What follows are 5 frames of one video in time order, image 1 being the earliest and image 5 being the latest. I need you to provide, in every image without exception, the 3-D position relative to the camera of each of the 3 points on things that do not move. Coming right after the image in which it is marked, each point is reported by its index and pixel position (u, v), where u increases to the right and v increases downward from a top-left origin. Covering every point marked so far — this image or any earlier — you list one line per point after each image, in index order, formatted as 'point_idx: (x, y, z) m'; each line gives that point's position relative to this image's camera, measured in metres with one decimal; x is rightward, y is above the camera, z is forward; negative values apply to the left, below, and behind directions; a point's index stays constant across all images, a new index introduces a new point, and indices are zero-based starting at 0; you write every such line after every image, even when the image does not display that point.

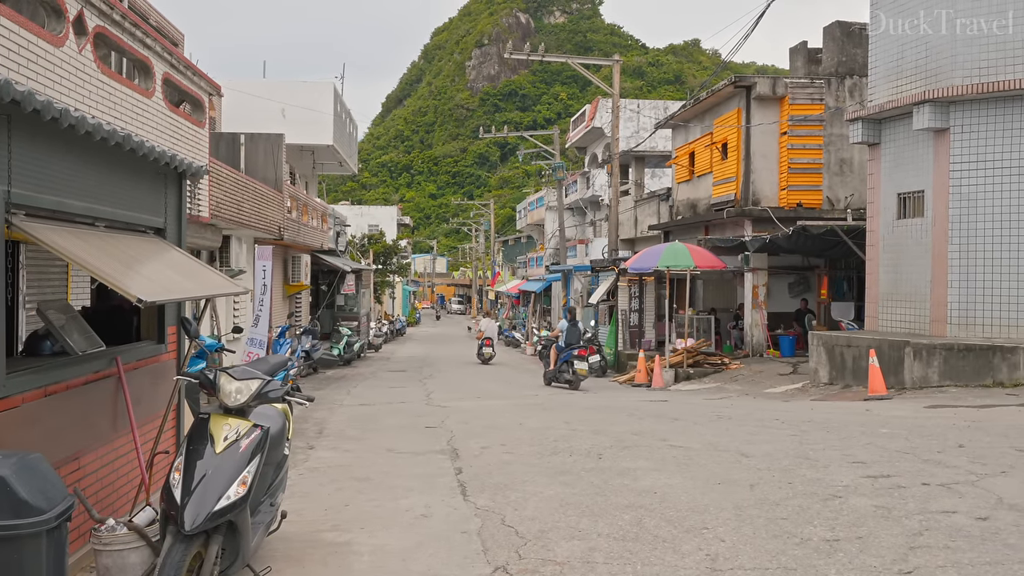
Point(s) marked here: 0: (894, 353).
0: (+3.9, -0.7, +11.7) m
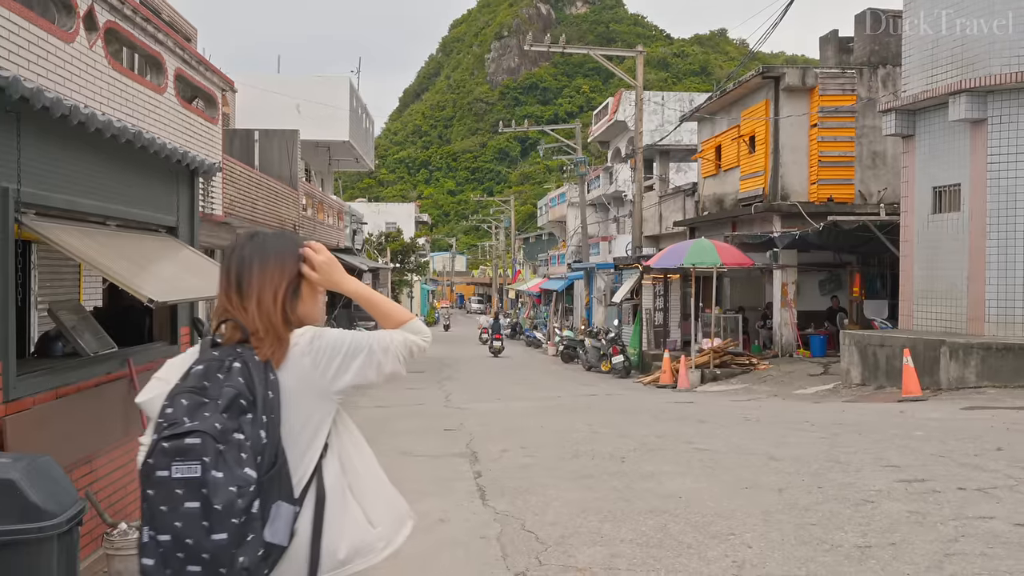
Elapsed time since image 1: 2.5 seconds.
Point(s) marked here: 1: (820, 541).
0: (+4.2, -0.7, +11.5) m
1: (+1.6, -1.3, +5.7) m
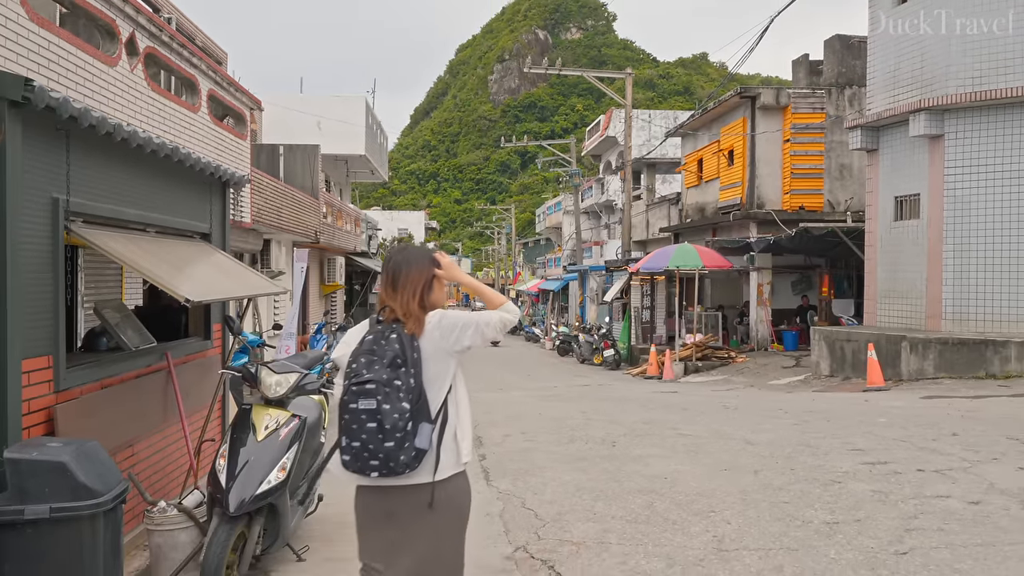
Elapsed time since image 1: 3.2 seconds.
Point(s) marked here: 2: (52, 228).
0: (+4.1, -0.6, +12.2) m
1: (+1.6, -1.3, +6.4) m
2: (-2.3, +0.3, +5.3) m
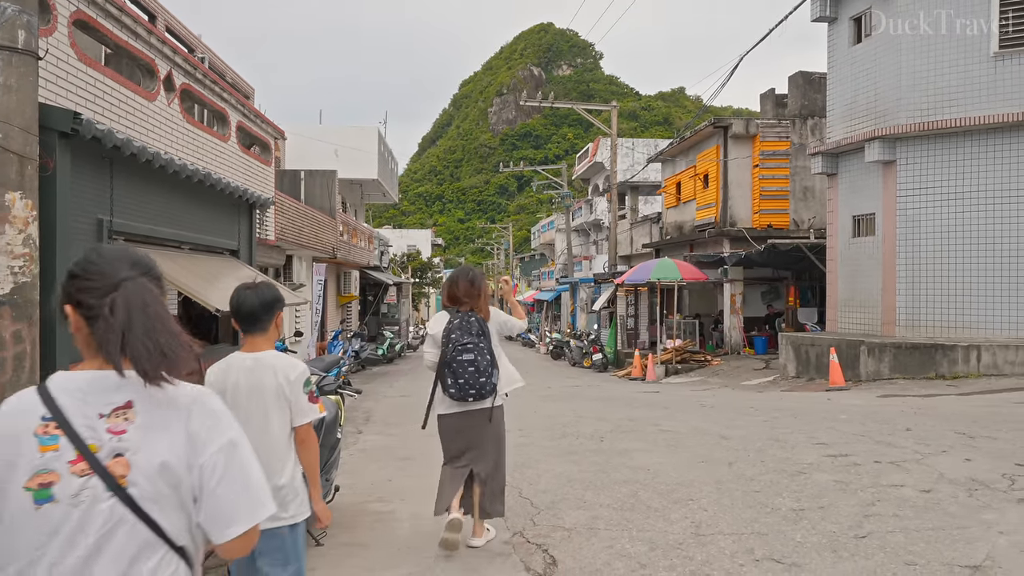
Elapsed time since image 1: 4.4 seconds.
0: (+4.0, -0.7, +13.0) m
1: (+1.6, -1.4, +7.2) m
2: (-2.3, +0.2, +6.1) m
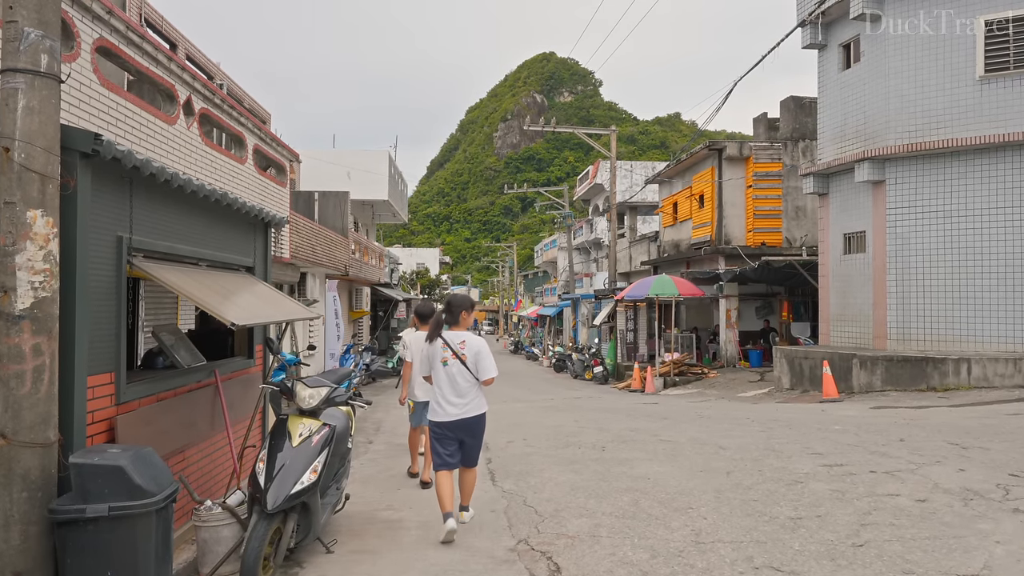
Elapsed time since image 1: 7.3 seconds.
0: (+4.1, -0.9, +13.3) m
1: (+1.6, -1.5, +7.5) m
2: (-2.3, +0.1, +6.5) m
